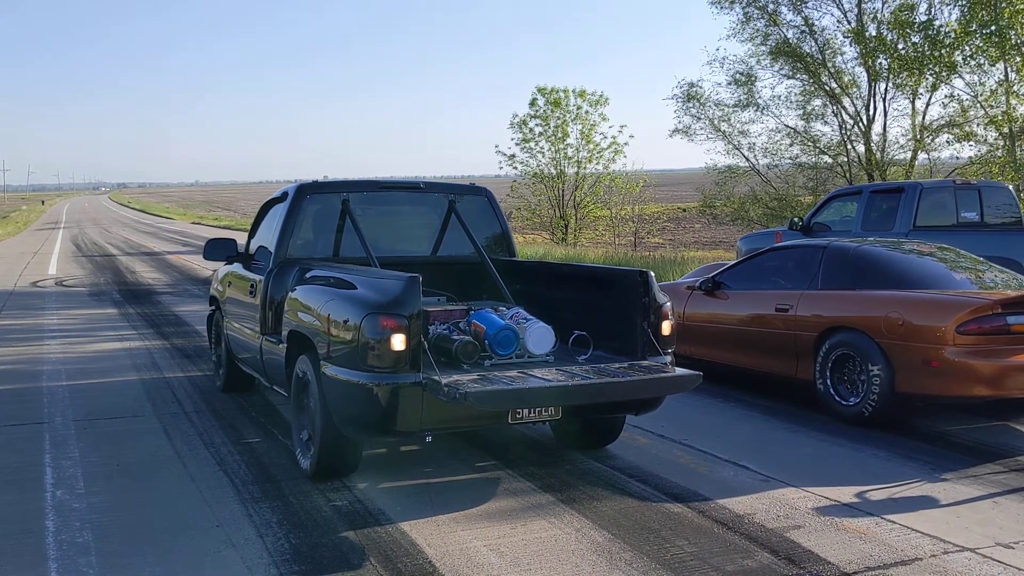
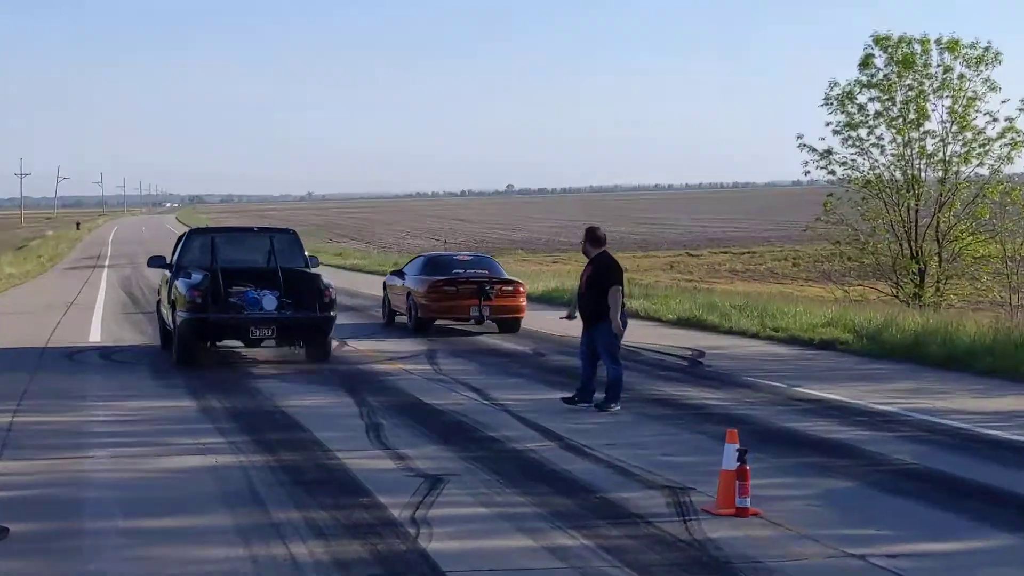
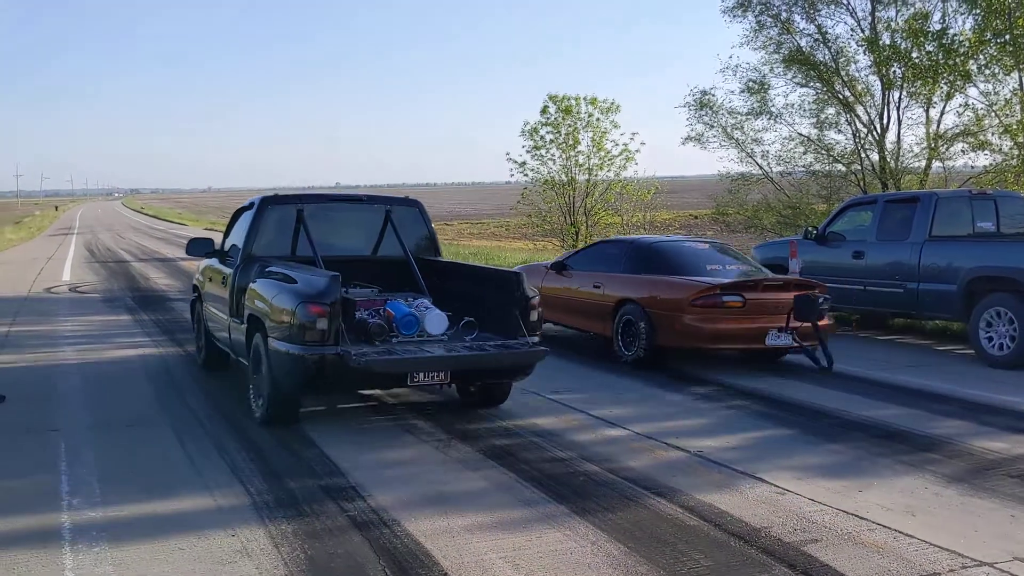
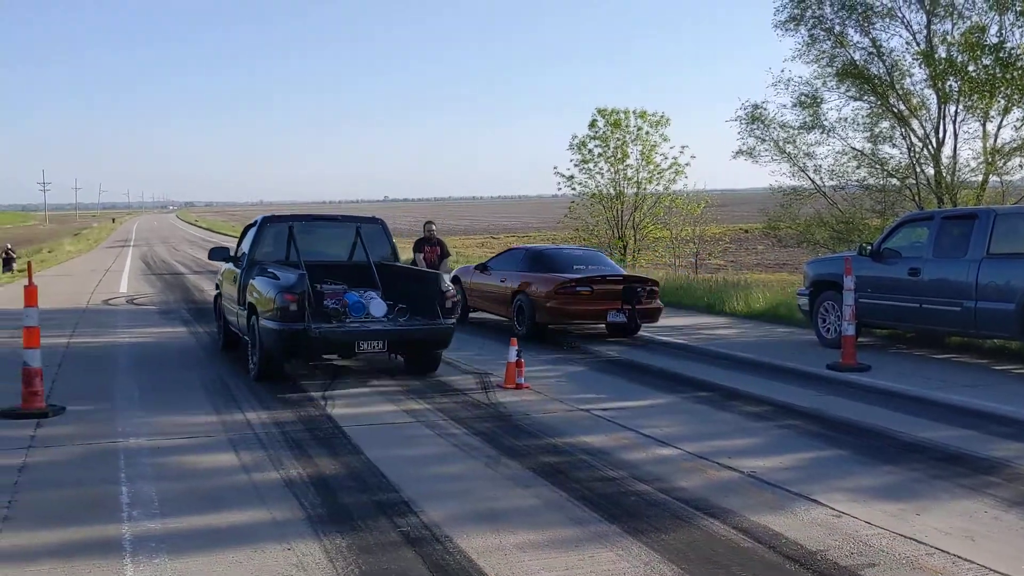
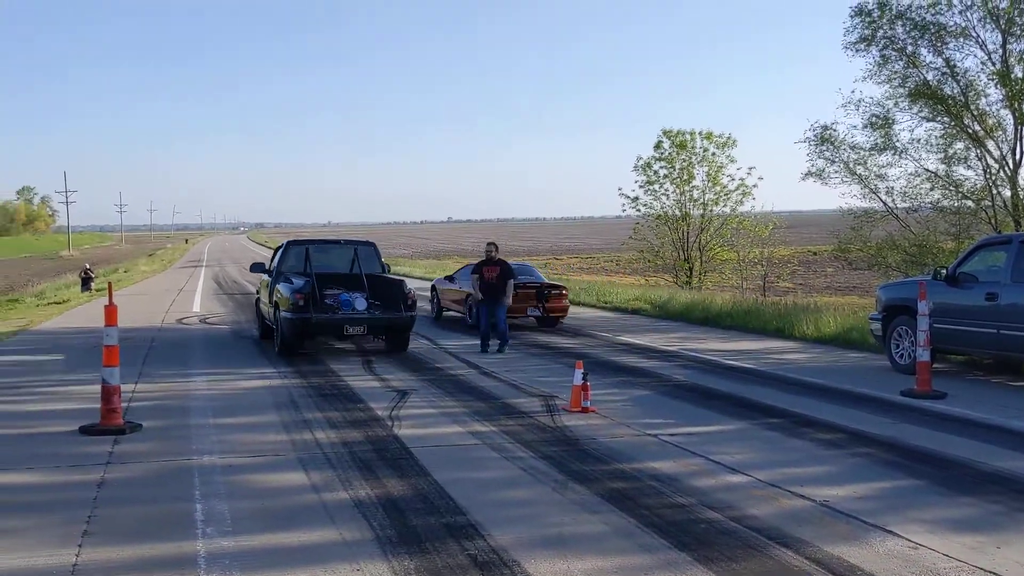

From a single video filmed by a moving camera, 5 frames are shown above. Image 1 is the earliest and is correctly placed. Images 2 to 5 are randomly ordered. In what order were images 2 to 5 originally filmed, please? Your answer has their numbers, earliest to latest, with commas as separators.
3, 4, 5, 2
